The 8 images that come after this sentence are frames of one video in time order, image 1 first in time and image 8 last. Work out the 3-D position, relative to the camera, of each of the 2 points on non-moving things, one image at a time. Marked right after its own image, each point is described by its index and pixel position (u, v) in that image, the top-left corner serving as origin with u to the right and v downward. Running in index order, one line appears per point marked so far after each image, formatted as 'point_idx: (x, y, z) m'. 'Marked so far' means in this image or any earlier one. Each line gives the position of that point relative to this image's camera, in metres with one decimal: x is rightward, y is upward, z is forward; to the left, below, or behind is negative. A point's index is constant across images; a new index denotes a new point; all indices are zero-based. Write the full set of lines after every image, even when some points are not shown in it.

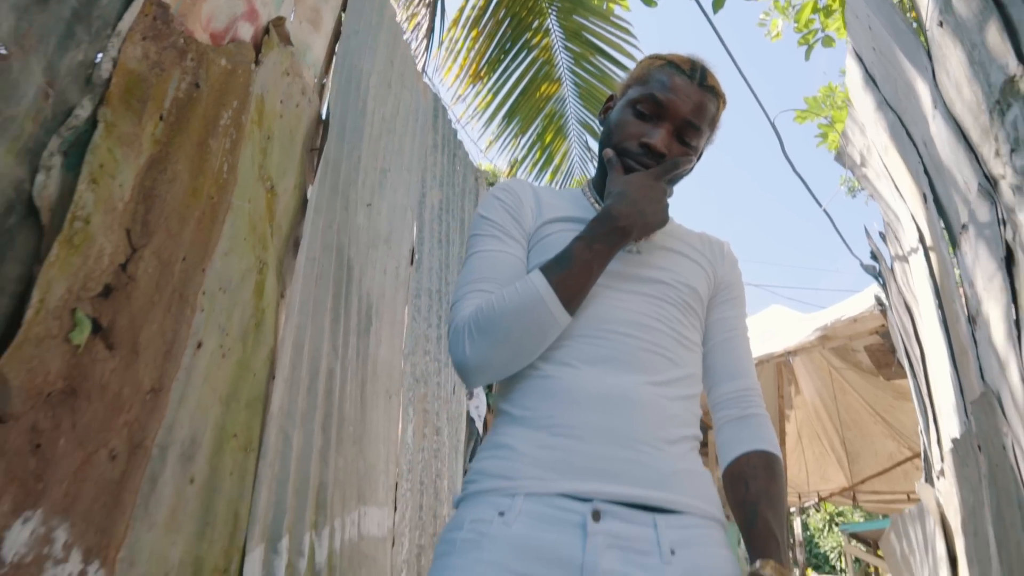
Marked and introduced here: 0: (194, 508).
0: (-0.5, -0.3, +1.3) m
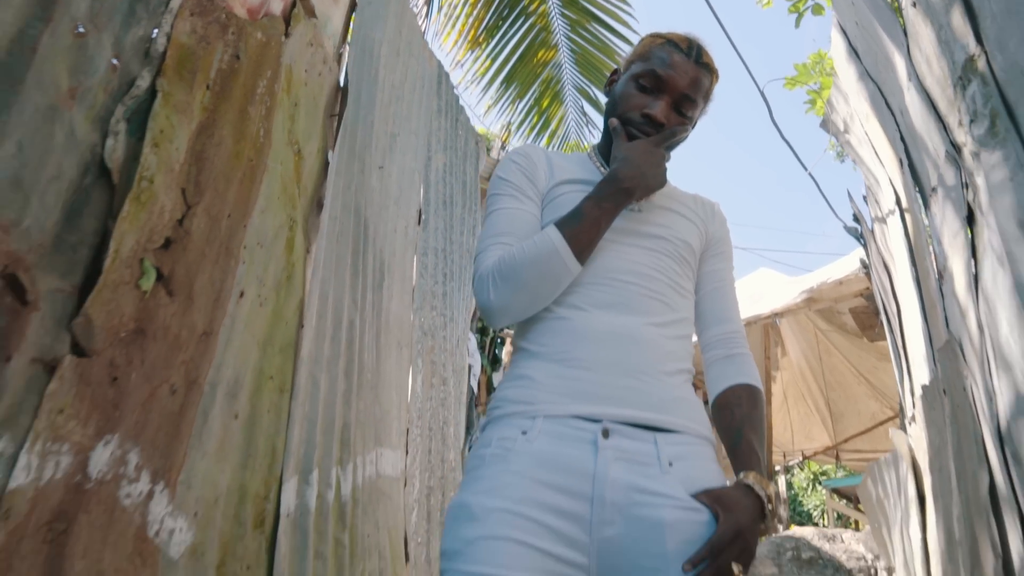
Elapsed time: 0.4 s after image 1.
0: (-0.5, -0.2, +1.5) m
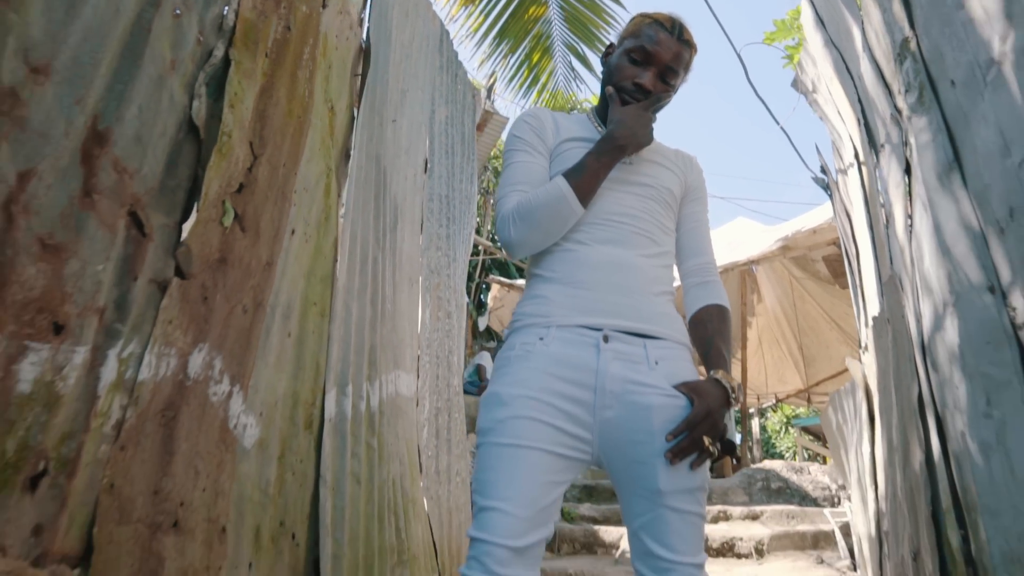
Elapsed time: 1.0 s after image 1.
0: (-0.4, -0.1, +1.8) m
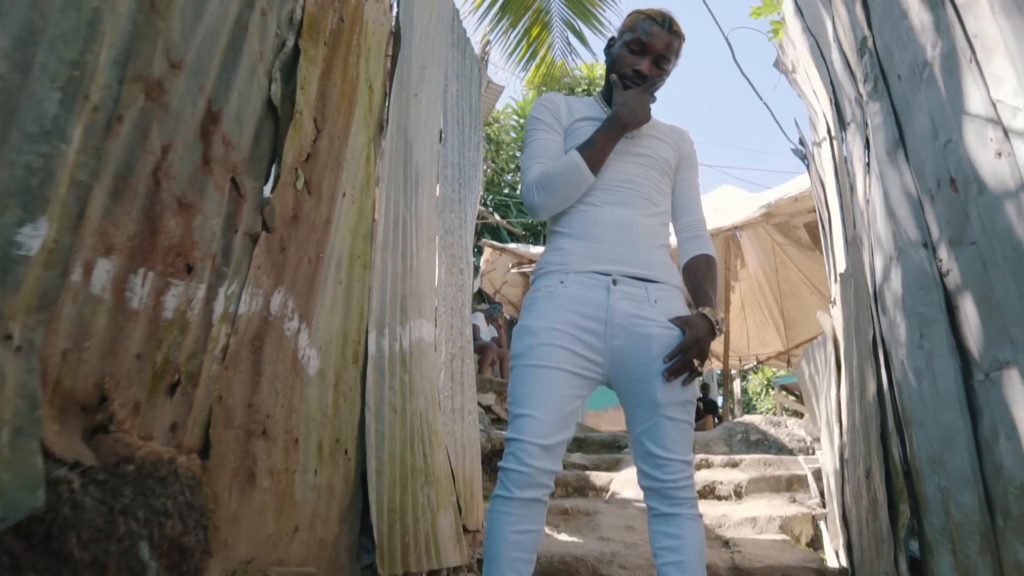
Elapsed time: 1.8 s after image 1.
0: (-0.4, 0.0, +2.1) m
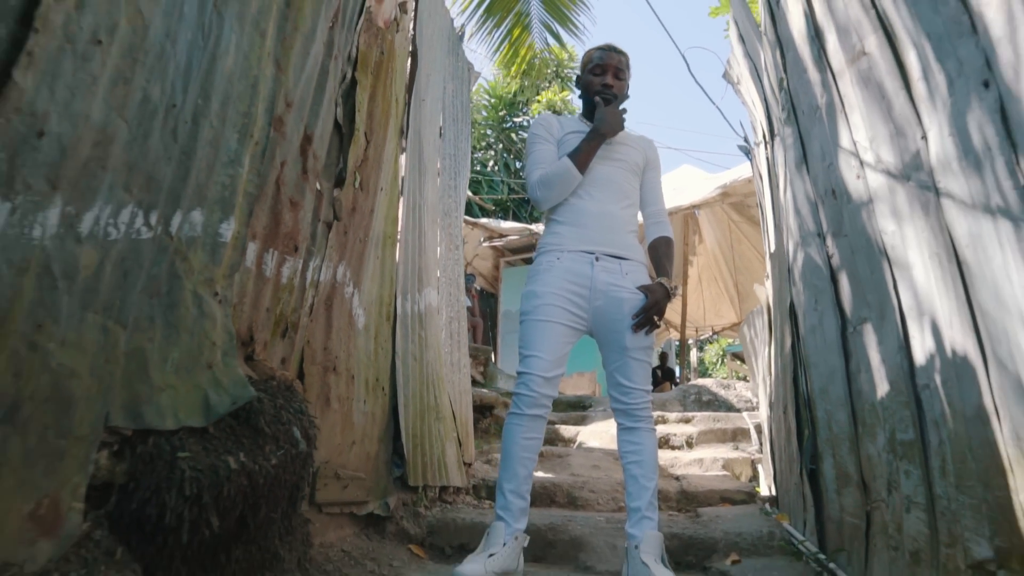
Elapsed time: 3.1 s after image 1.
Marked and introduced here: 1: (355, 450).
0: (-0.4, 0.0, +2.7) m
1: (-0.4, -0.4, +2.4) m
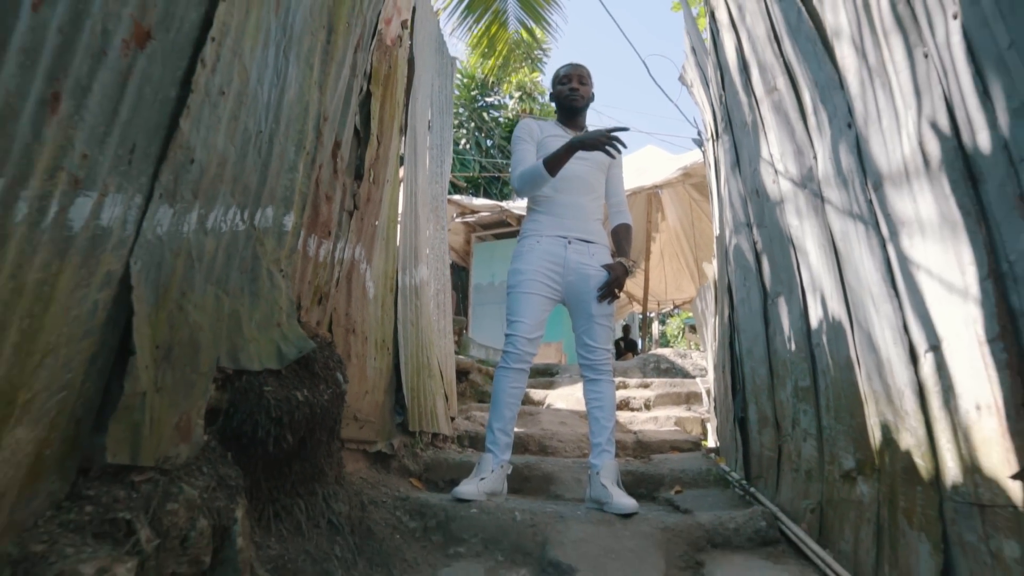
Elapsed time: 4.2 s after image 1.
0: (-0.4, +0.1, +3.1) m
1: (-0.5, -0.4, +2.9) m
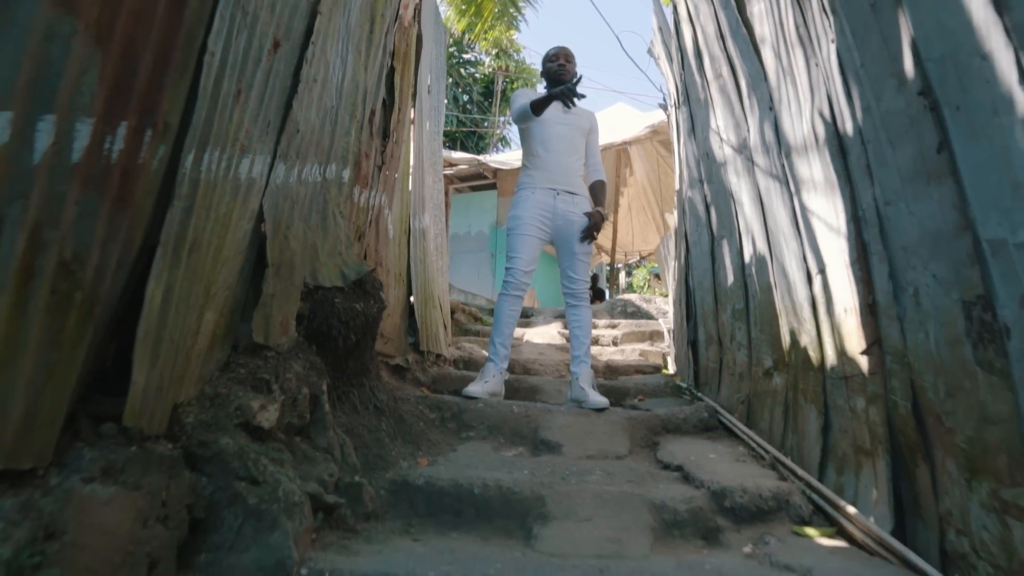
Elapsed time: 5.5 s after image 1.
0: (-0.5, +0.4, +3.8) m
1: (-0.5, -0.1, +3.5) m
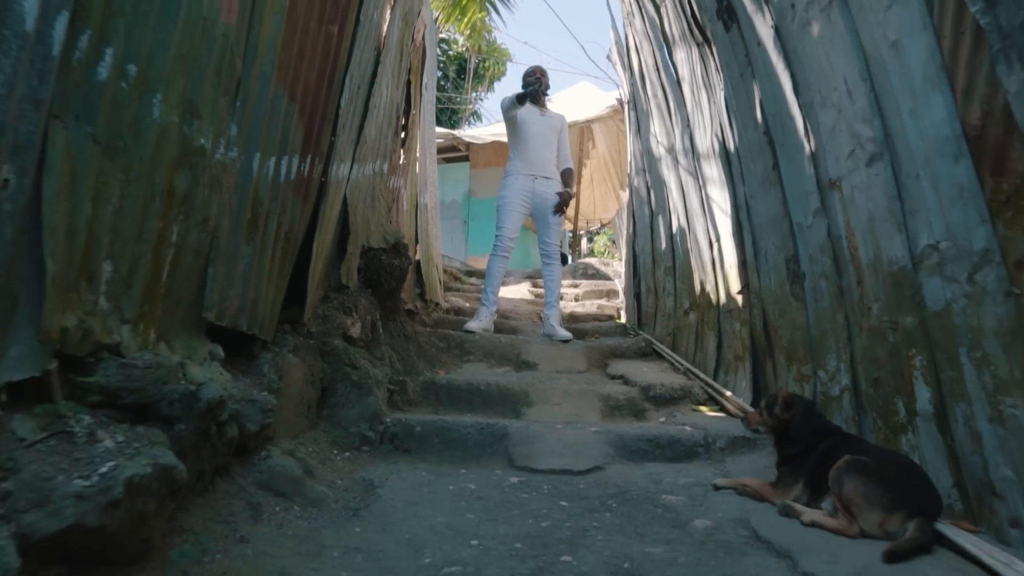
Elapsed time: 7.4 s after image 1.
0: (-0.5, +0.6, +4.8) m
1: (-0.5, +0.1, +4.6) m
